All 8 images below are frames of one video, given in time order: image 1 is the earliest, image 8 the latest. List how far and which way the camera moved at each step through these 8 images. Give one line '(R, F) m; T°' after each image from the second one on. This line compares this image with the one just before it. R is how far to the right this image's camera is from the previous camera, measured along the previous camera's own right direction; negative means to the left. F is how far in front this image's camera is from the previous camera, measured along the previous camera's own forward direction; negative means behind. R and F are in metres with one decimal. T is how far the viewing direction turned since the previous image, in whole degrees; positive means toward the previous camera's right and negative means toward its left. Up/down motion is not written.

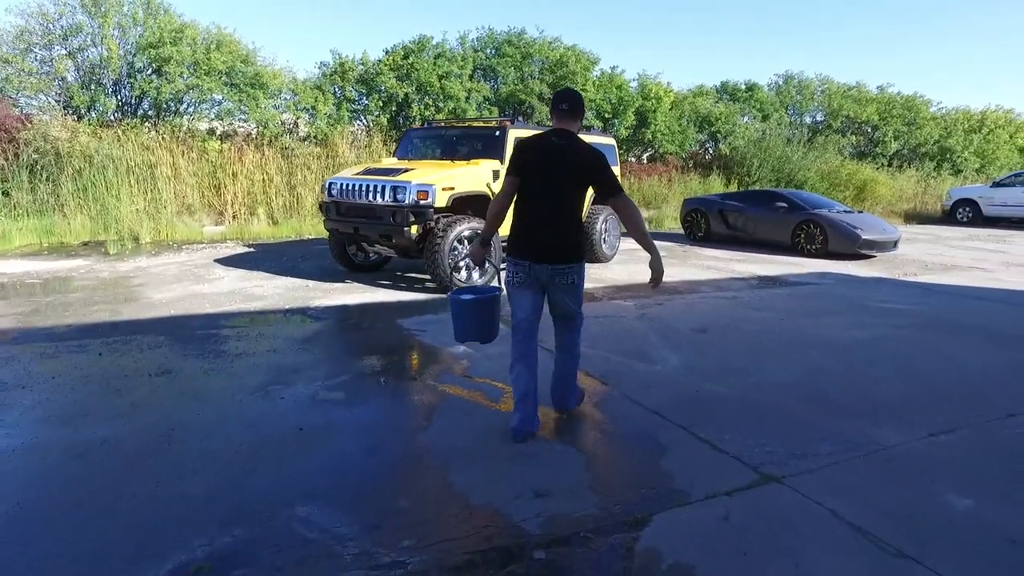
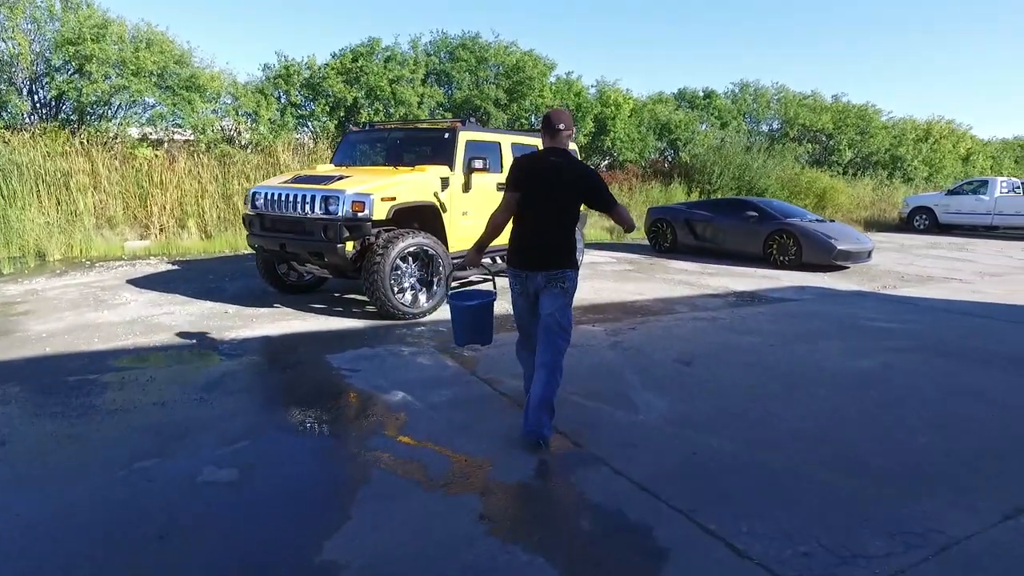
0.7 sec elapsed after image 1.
(+0.1, +1.0) m; +4°
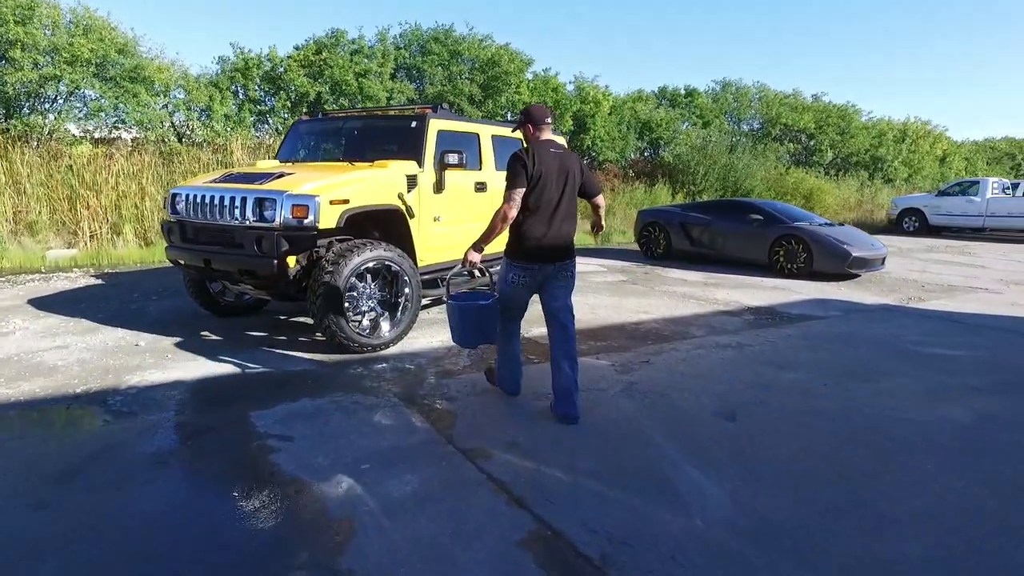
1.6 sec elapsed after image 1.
(-0.1, +1.4) m; +2°
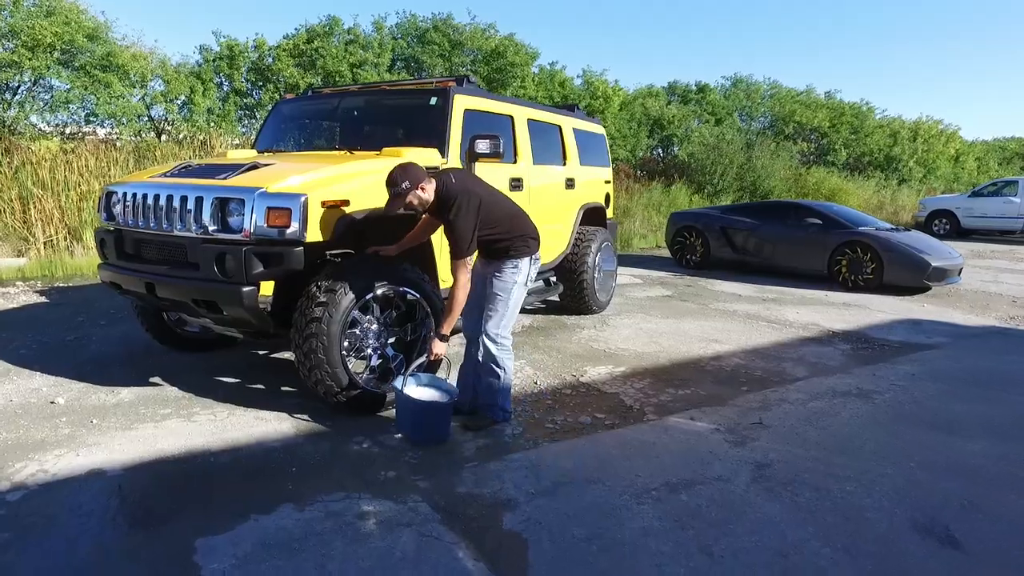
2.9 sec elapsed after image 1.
(-0.5, +1.5) m; +1°
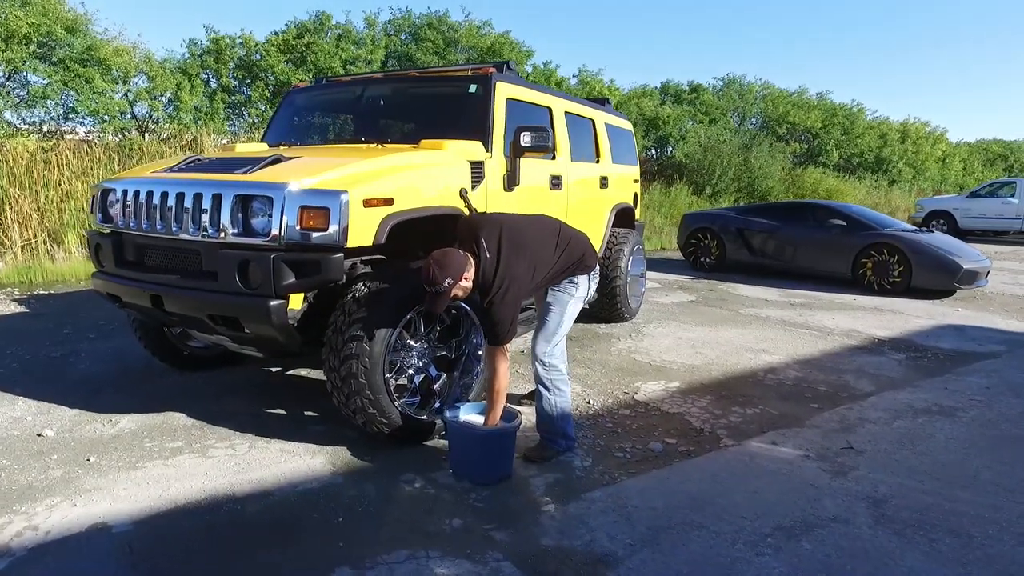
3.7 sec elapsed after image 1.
(-0.5, +0.5) m; +2°
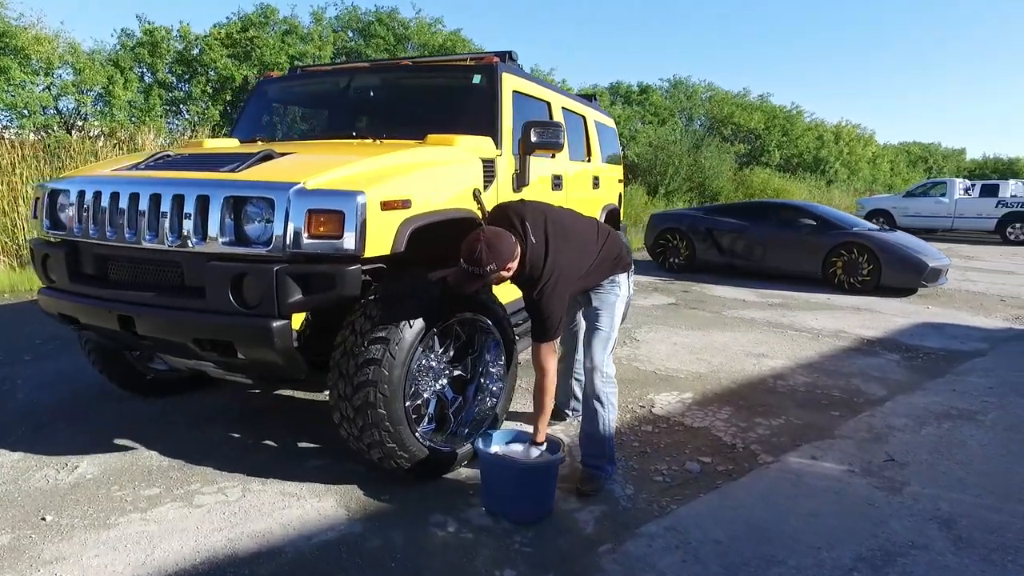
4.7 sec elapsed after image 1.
(-0.4, +0.4) m; +5°
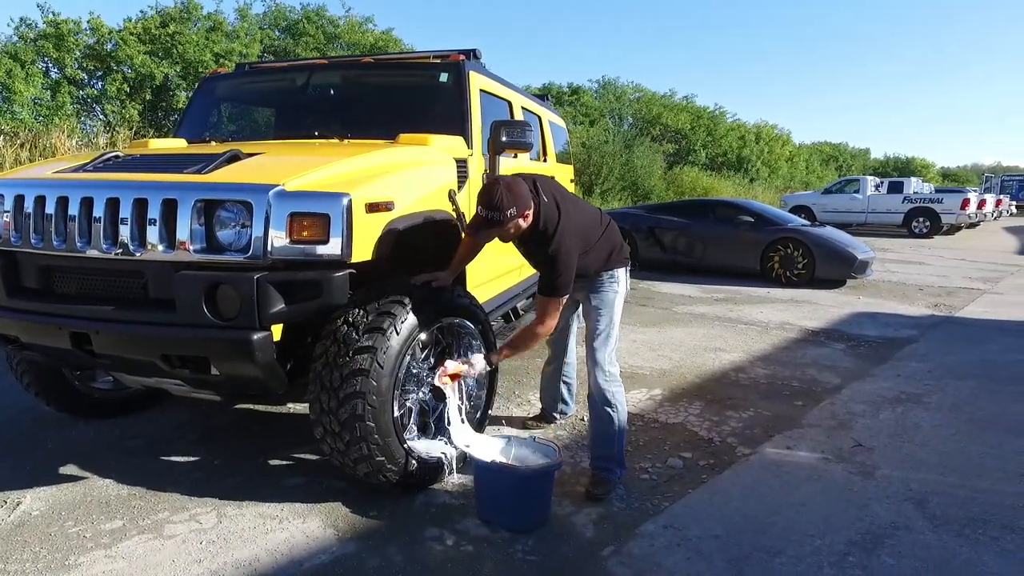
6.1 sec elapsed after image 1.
(-0.2, +0.1) m; +6°
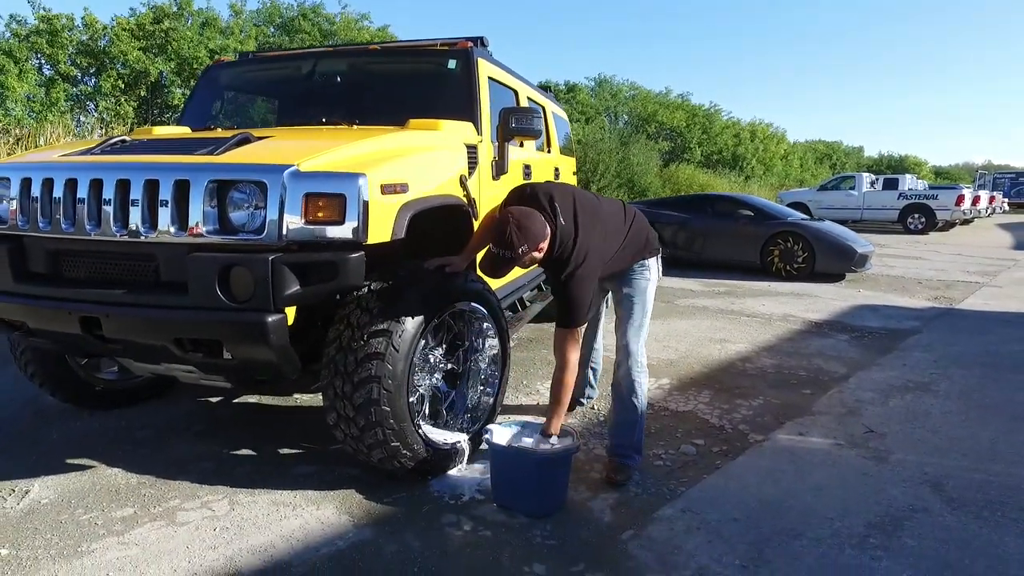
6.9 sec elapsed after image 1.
(-0.1, 0.0) m; 0°
